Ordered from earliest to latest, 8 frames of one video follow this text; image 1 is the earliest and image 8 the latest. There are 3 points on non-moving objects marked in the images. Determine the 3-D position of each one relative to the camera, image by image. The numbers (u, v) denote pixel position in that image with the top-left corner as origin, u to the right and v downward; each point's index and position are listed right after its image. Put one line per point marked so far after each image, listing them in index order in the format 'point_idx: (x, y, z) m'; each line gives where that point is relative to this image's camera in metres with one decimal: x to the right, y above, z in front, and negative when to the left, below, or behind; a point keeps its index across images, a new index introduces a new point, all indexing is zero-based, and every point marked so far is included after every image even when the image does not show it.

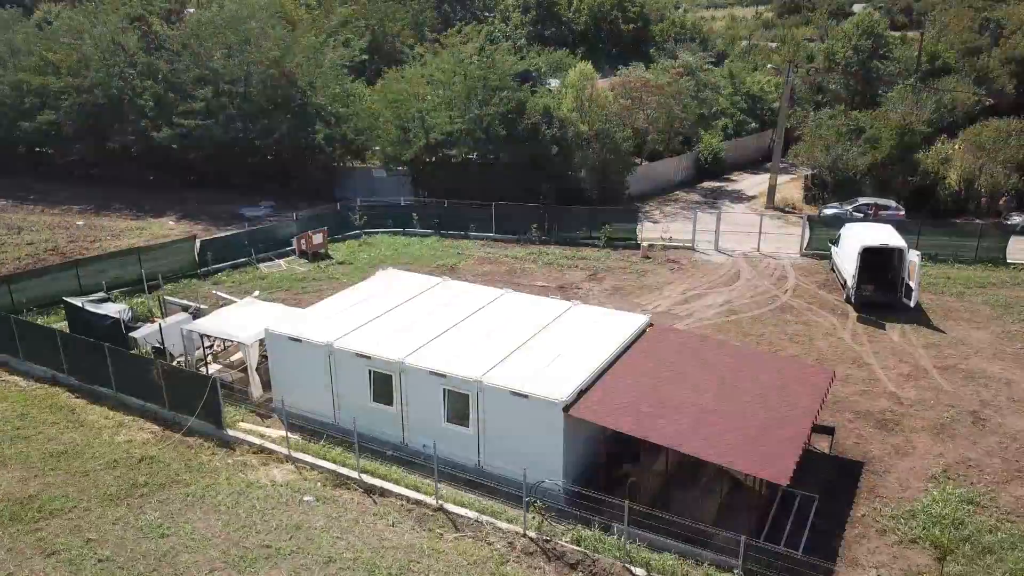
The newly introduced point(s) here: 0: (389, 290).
0: (-2.8, 0.0, +19.0) m
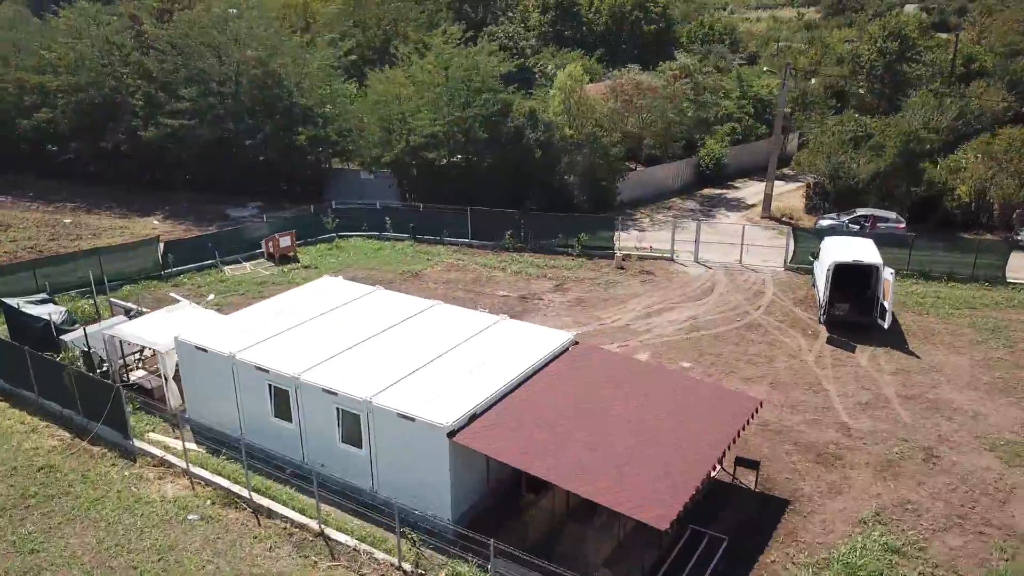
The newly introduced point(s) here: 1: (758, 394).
0: (-4.3, -0.2, +18.3) m
1: (+5.3, -2.3, +17.8) m
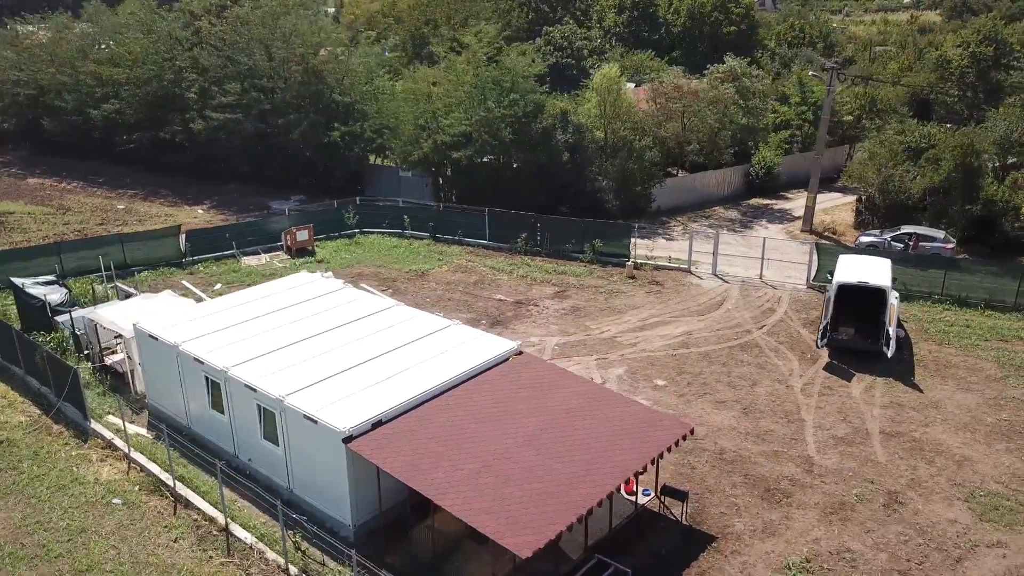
0: (-5.0, -0.1, +18.4) m
1: (+4.3, -2.7, +16.7) m
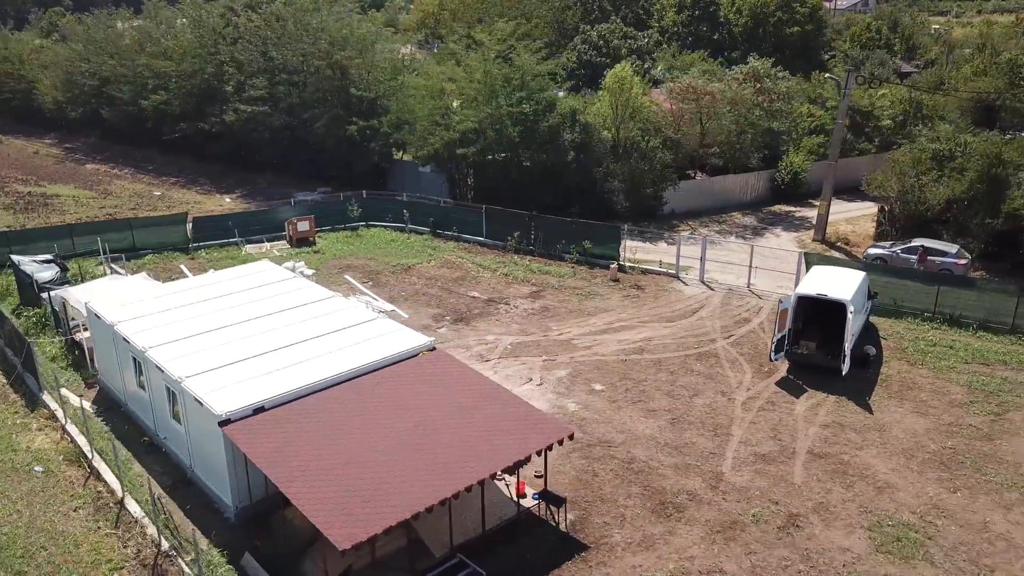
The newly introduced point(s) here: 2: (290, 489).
0: (-6.3, +0.2, +19.0) m
1: (+2.7, -2.8, +16.2) m
2: (-3.1, -2.9, +11.5) m
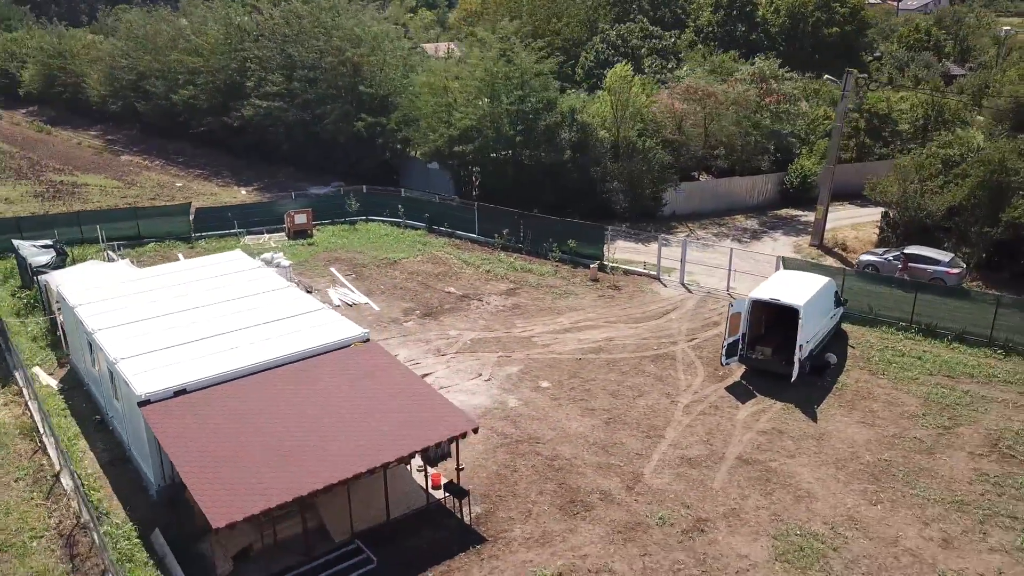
0: (-7.2, +0.5, +19.7) m
1: (+1.4, -2.8, +16.2) m
2: (-4.8, -2.7, +12.0) m
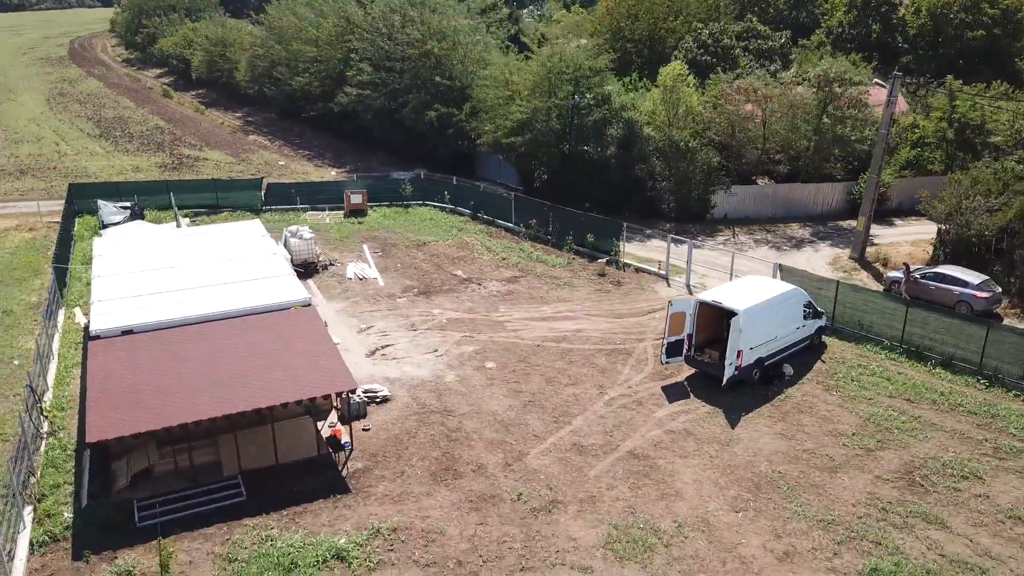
0: (-7.7, +1.5, +22.0) m
1: (-0.3, -2.4, +16.9) m
2: (-7.1, -1.8, +14.0) m
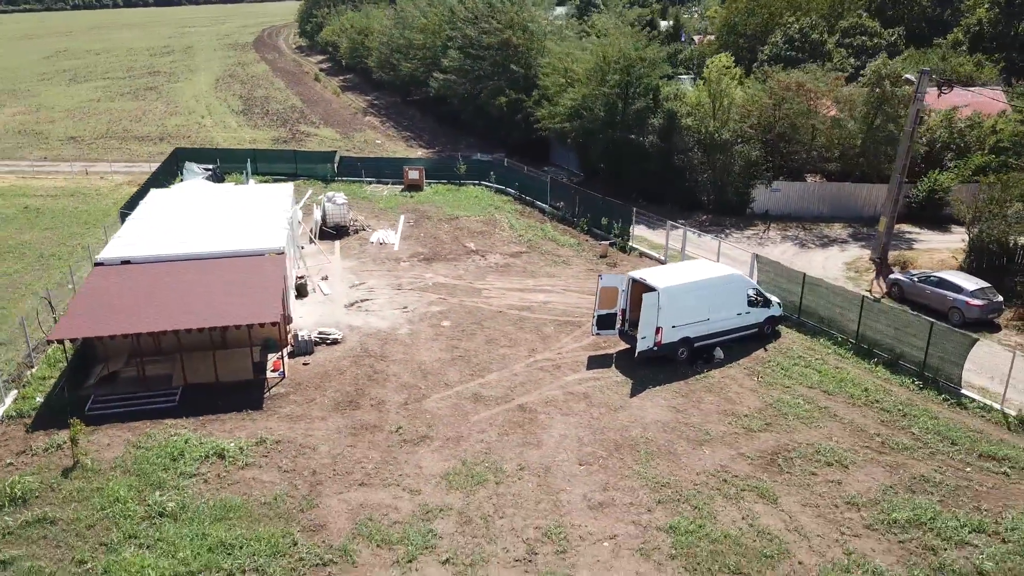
0: (-7.8, +2.9, +25.0) m
1: (-1.9, -1.6, +18.5) m
2: (-9.1, -0.4, +17.1) m
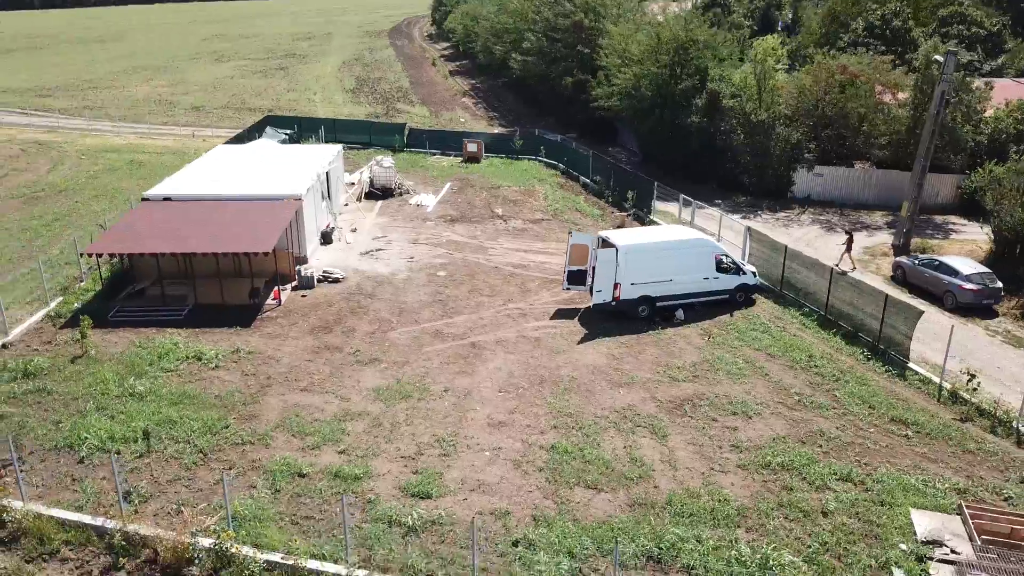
0: (-6.9, +4.6, +27.6) m
1: (-2.5, -0.3, +20.3) m
2: (-9.7, +1.4, +20.1) m
